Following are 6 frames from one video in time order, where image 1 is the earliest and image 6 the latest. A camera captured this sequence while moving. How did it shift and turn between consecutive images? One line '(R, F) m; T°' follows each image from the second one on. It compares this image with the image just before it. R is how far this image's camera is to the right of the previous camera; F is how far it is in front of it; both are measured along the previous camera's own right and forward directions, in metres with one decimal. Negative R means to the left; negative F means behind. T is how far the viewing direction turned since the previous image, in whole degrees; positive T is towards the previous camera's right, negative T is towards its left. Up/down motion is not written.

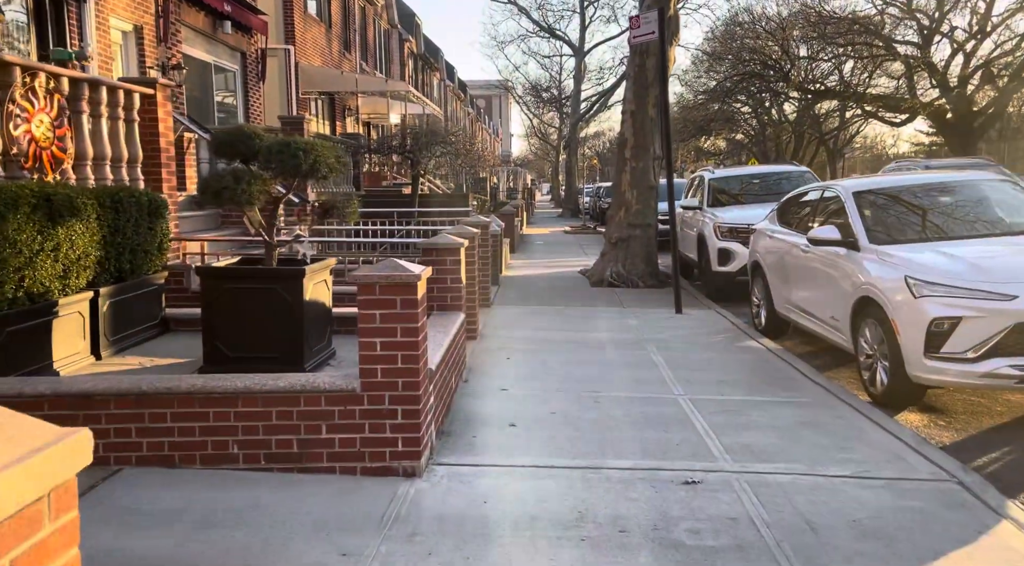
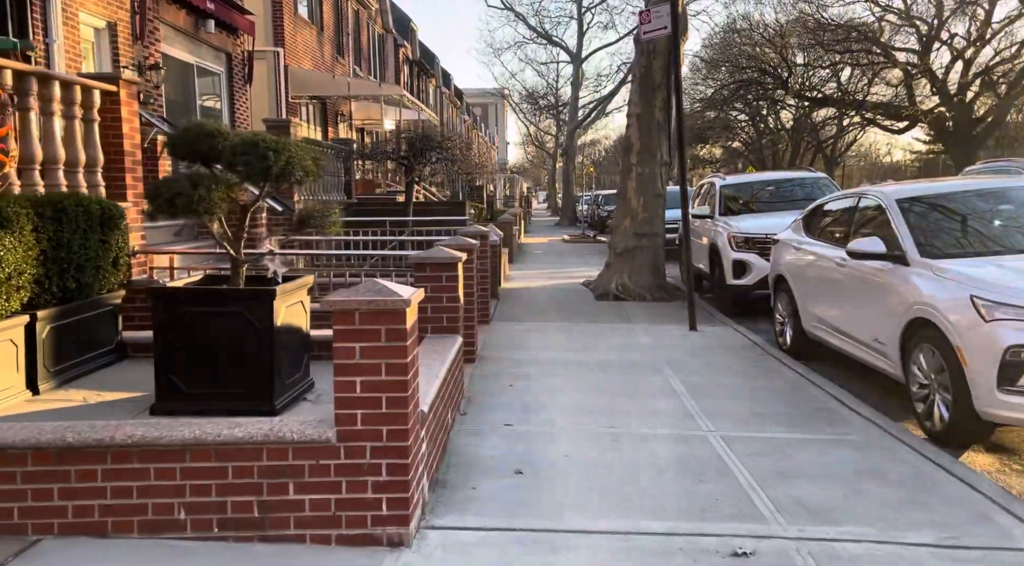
(-0.1, +0.7) m; 0°
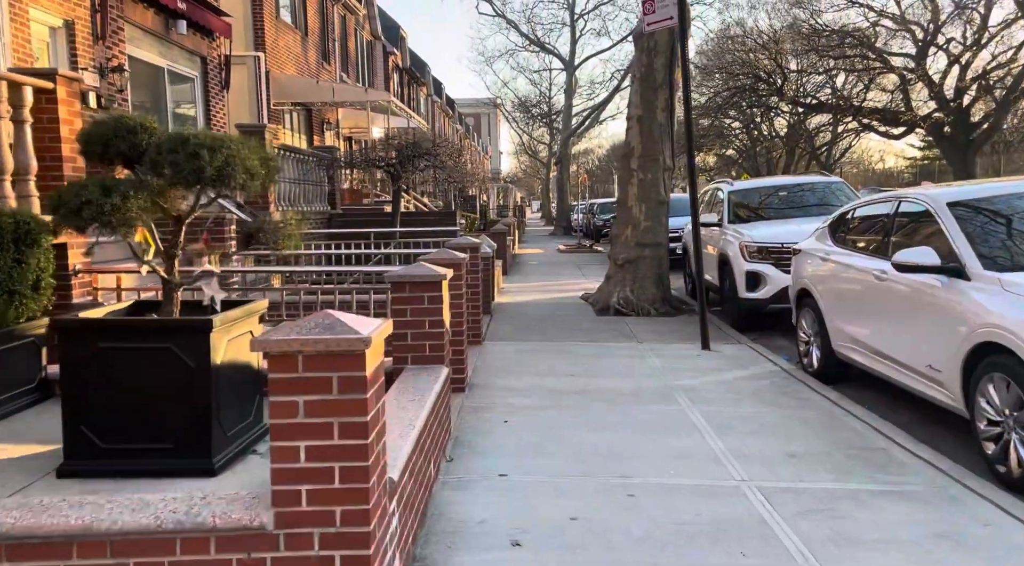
(0.0, +0.8) m; 0°
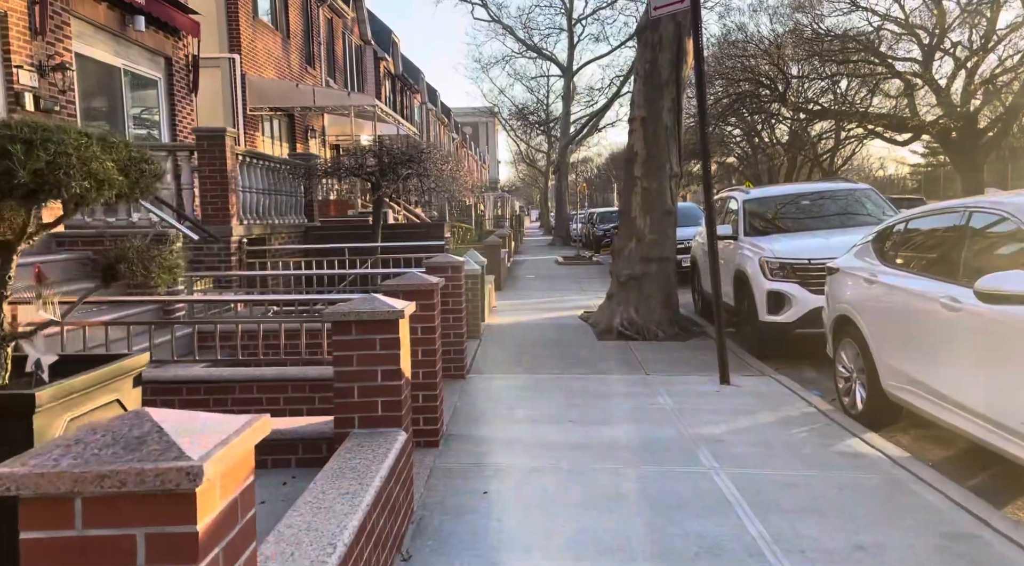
(+0.1, +1.1) m; 0°
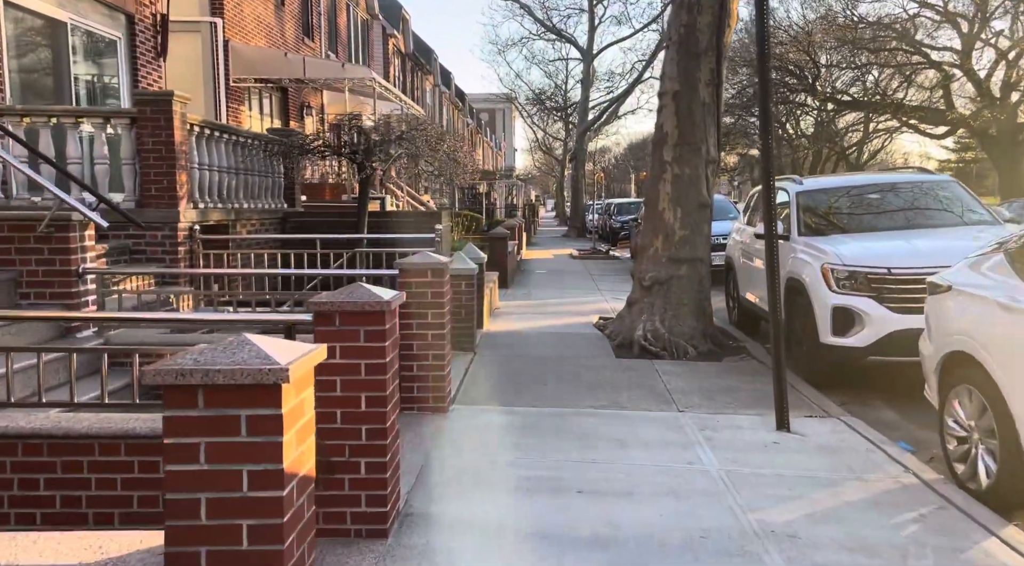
(+0.1, +1.6) m; -1°
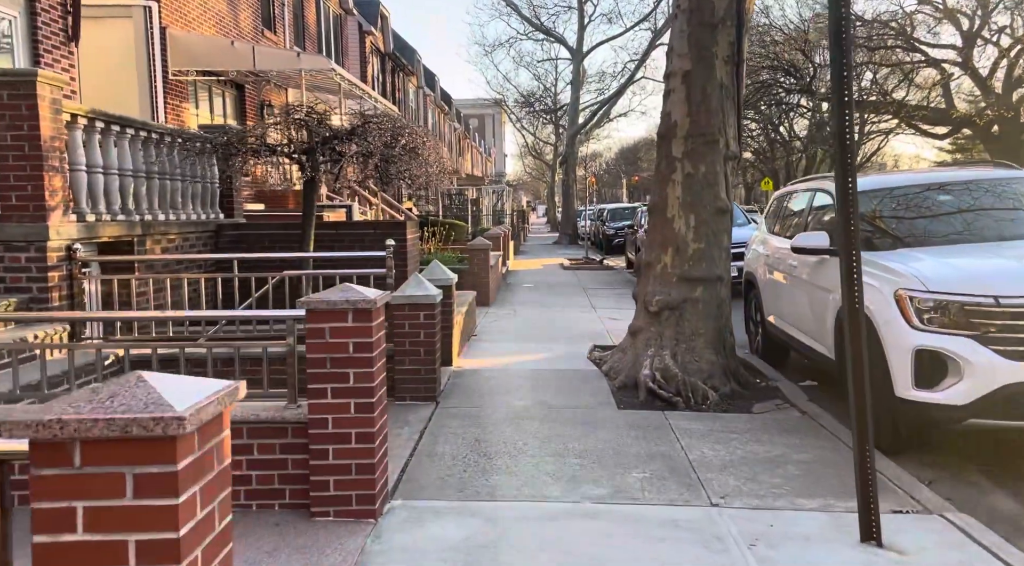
(+0.2, +1.8) m; +1°
